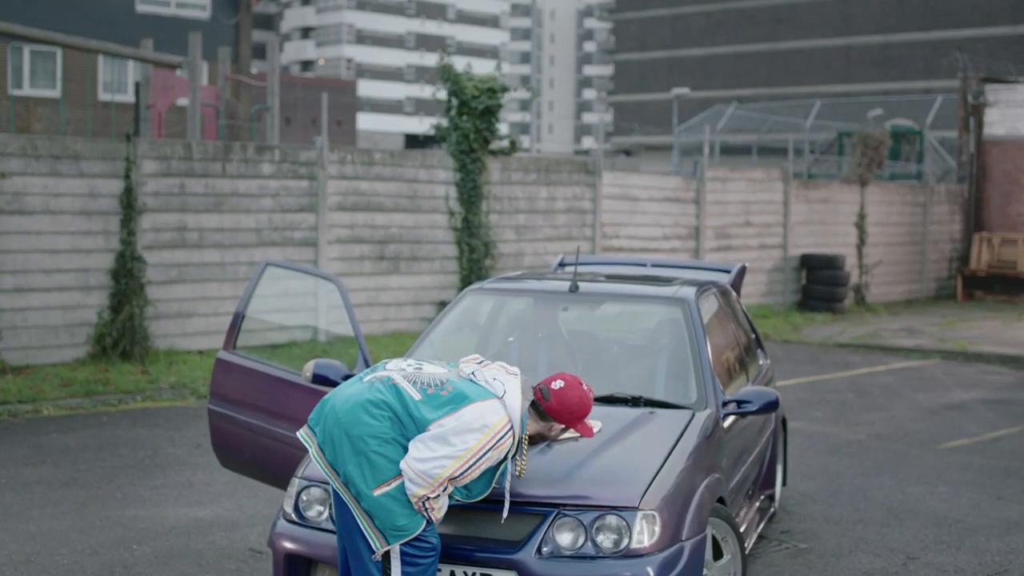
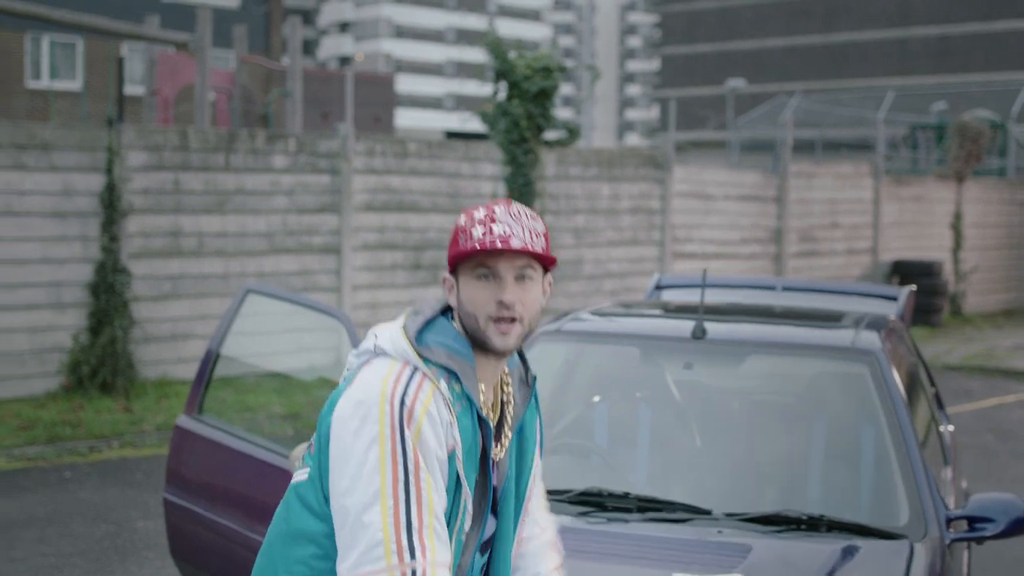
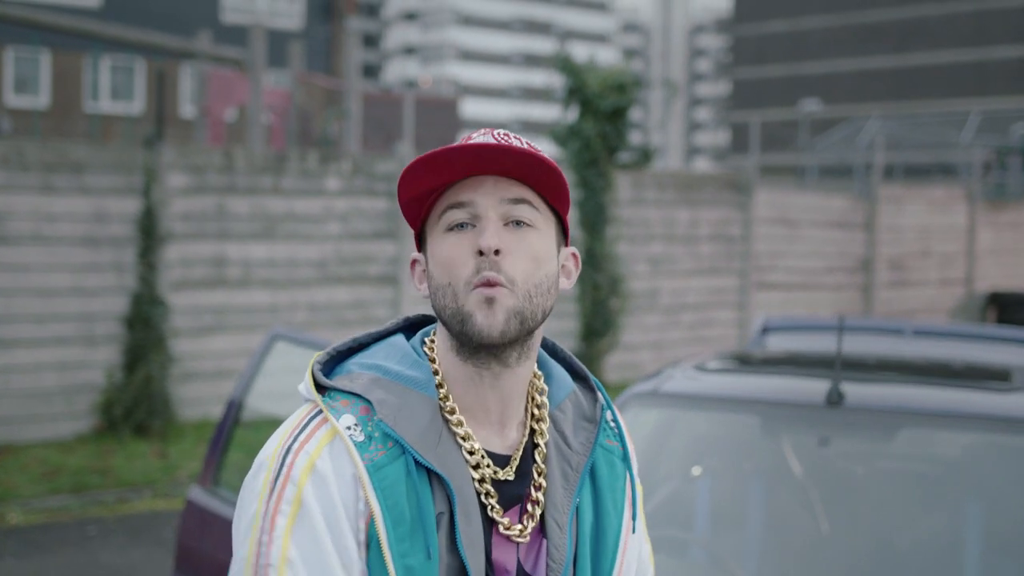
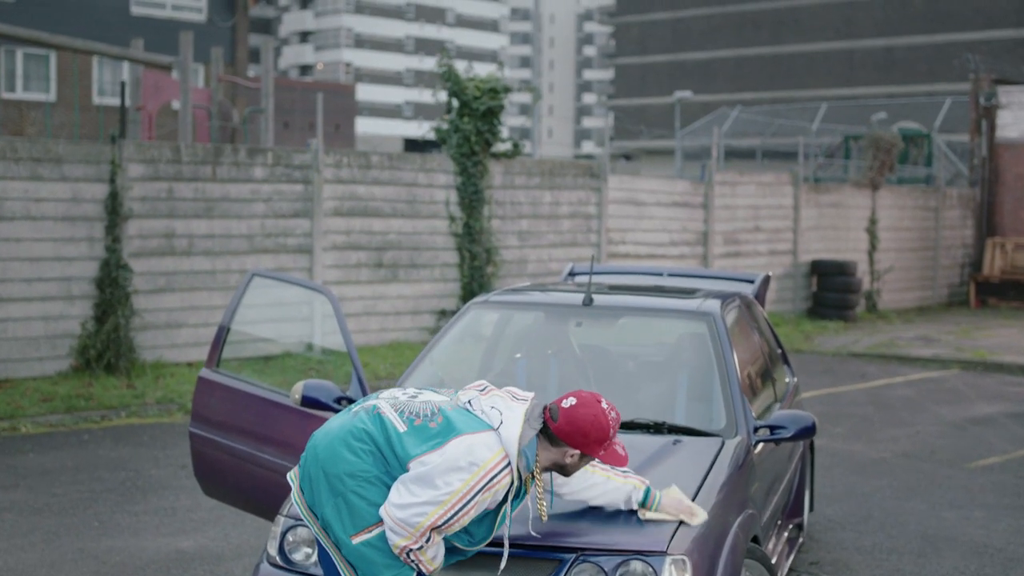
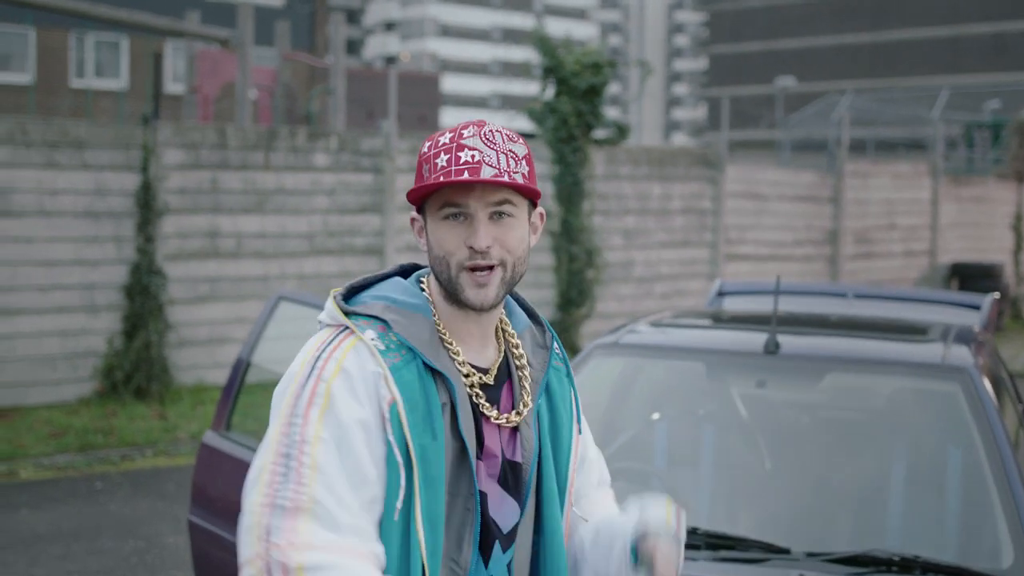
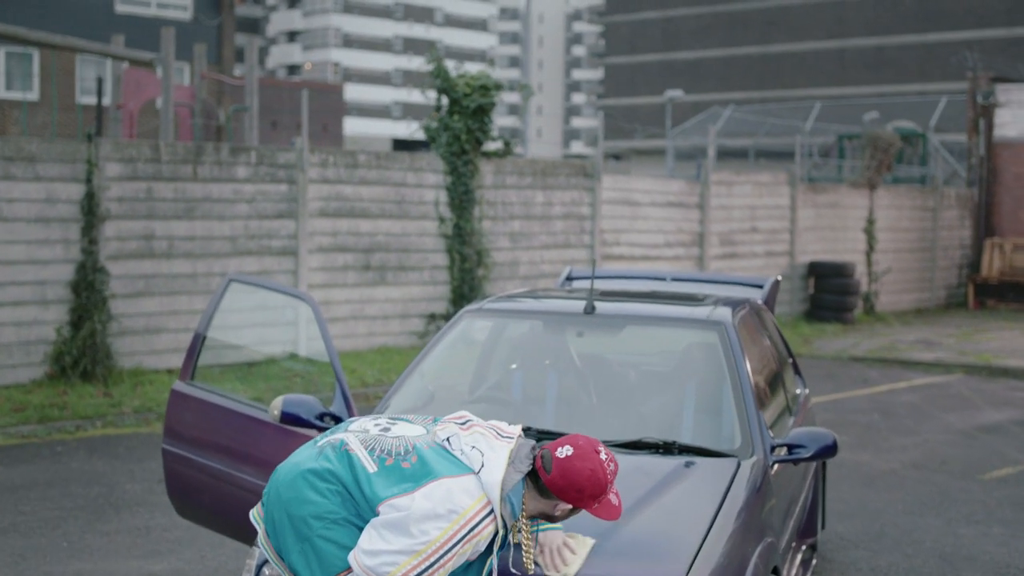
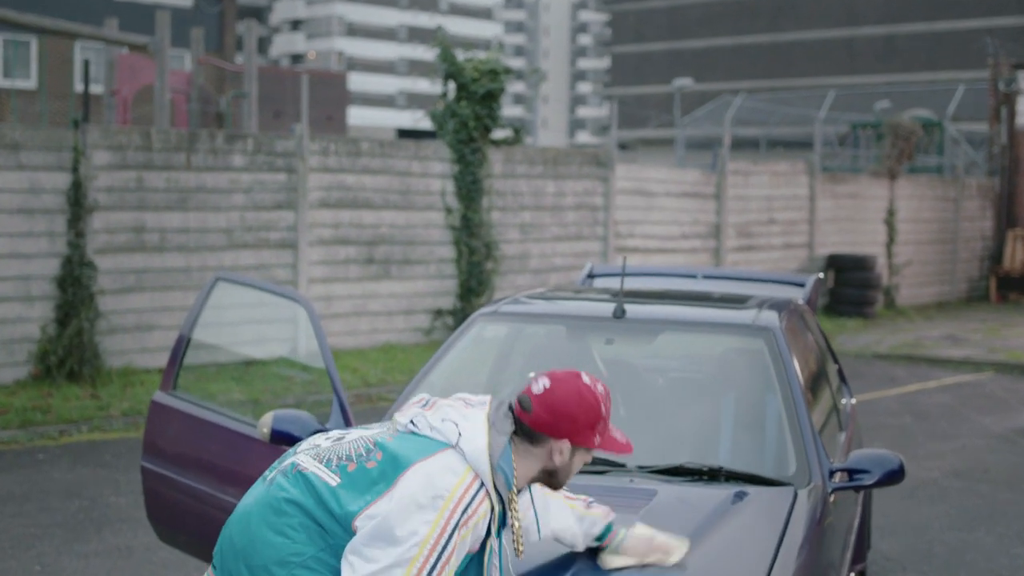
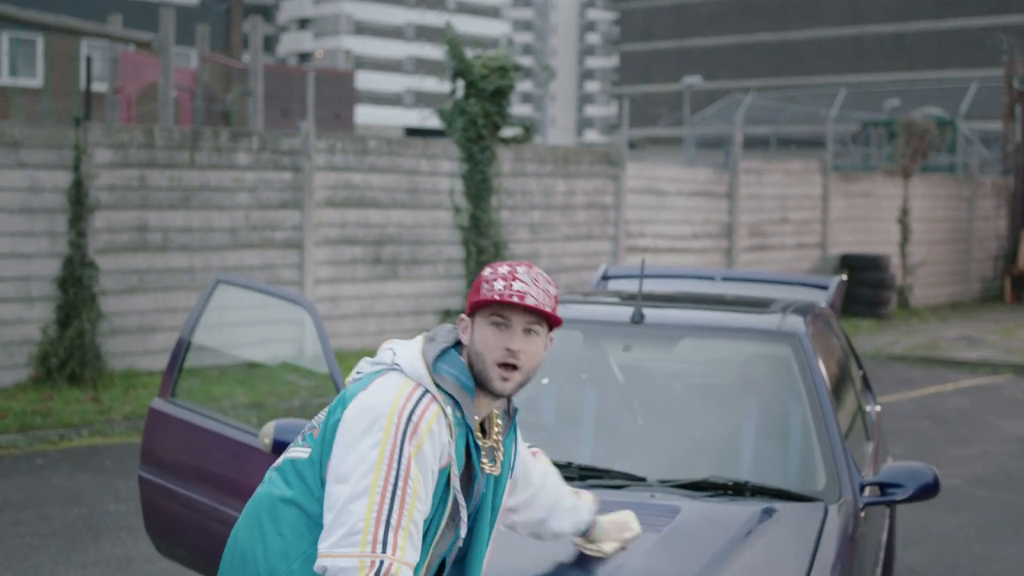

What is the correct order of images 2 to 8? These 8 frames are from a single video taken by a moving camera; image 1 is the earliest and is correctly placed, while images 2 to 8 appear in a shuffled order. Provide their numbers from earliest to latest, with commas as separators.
4, 6, 7, 8, 2, 5, 3
